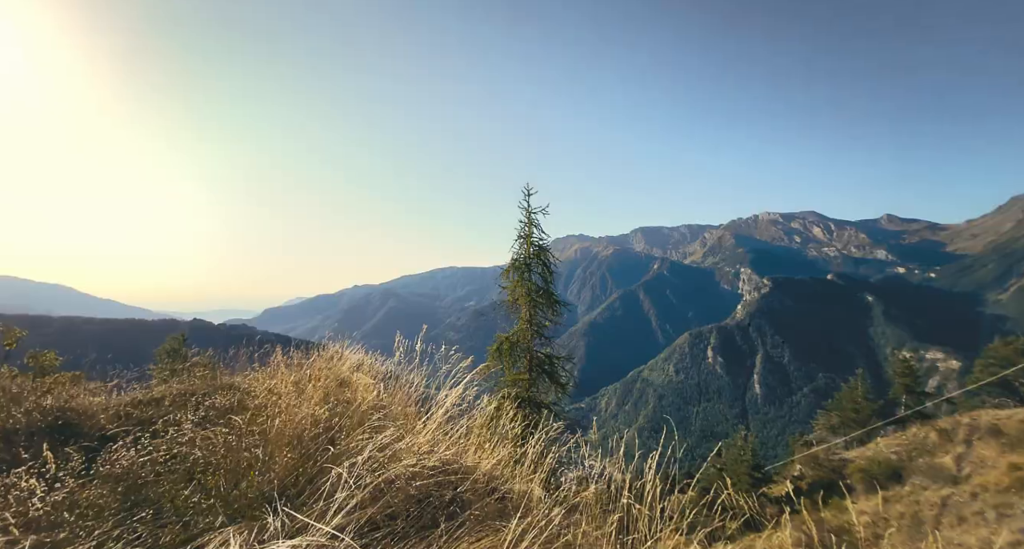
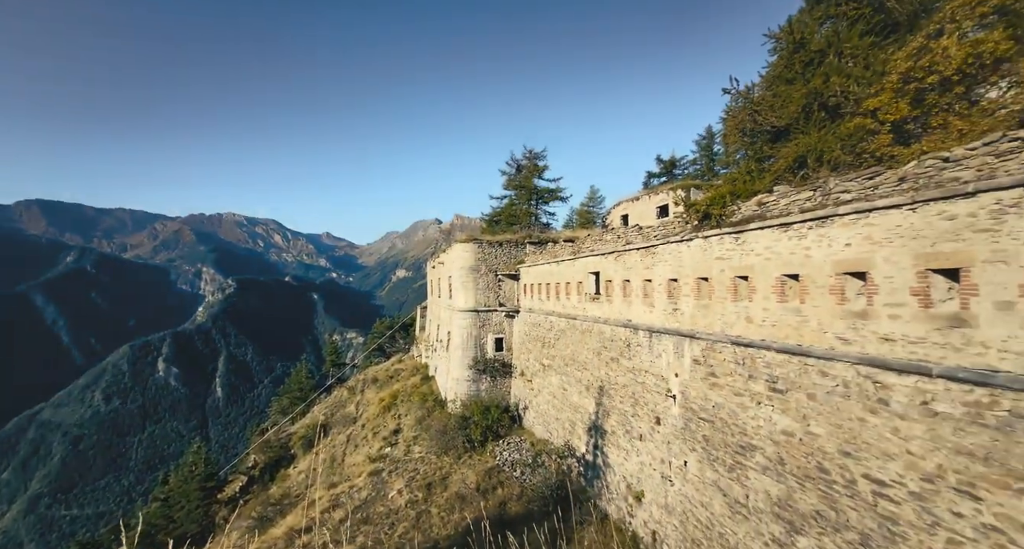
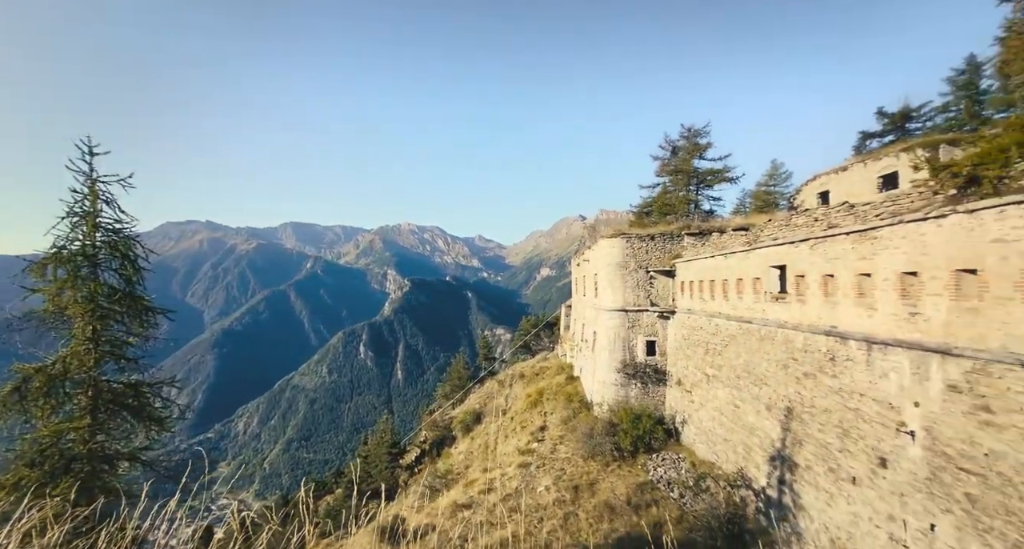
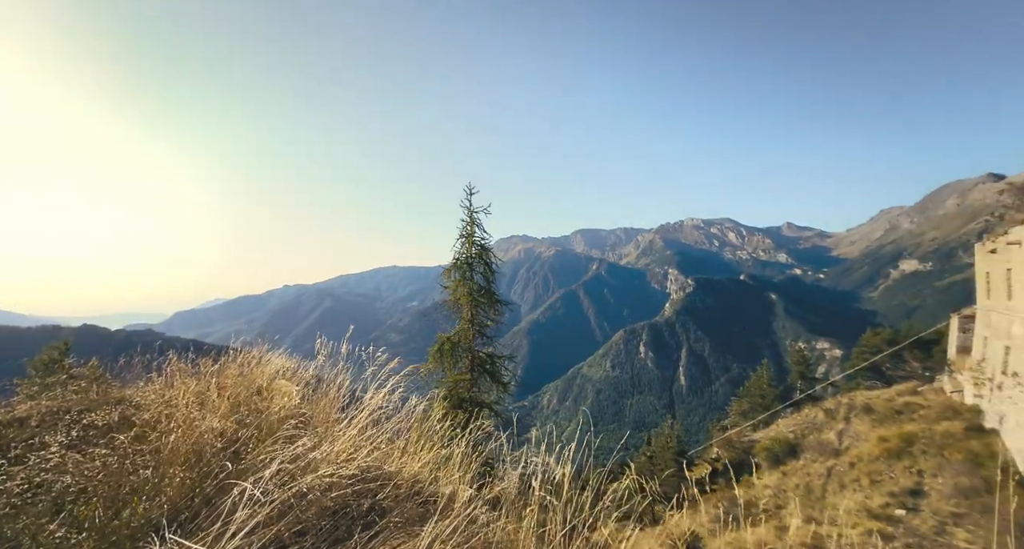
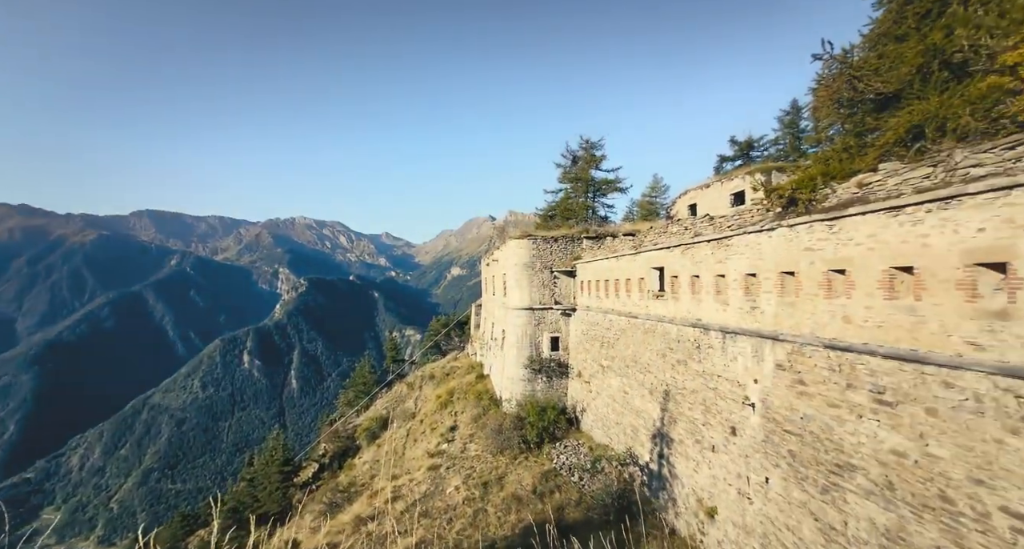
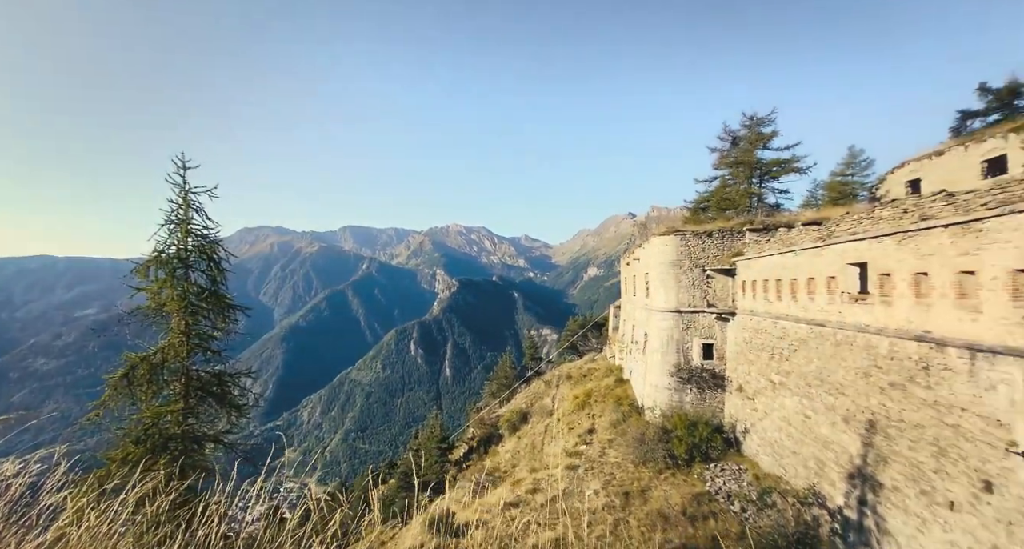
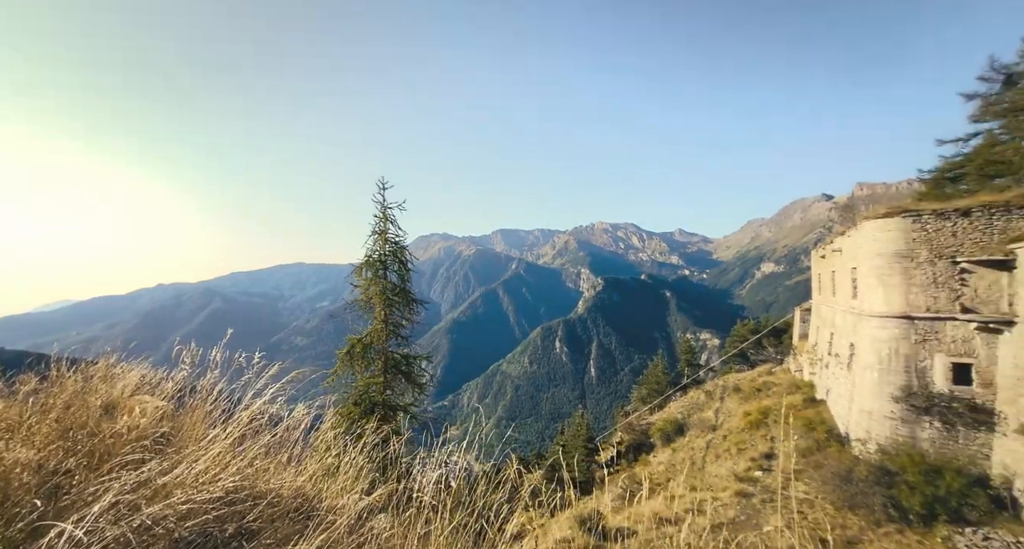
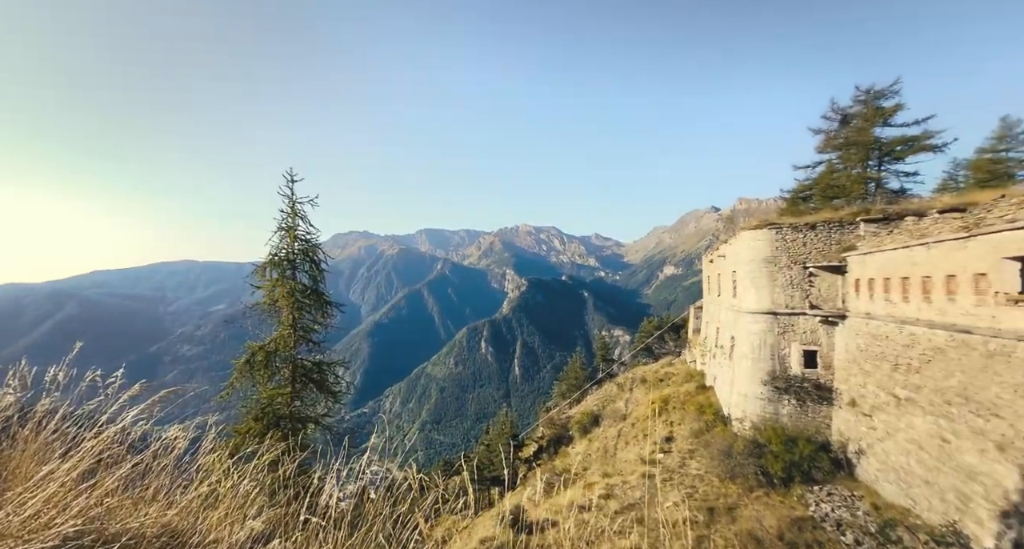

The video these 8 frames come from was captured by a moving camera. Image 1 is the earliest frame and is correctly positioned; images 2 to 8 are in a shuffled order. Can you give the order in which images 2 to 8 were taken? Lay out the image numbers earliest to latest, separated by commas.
4, 7, 8, 6, 3, 5, 2
